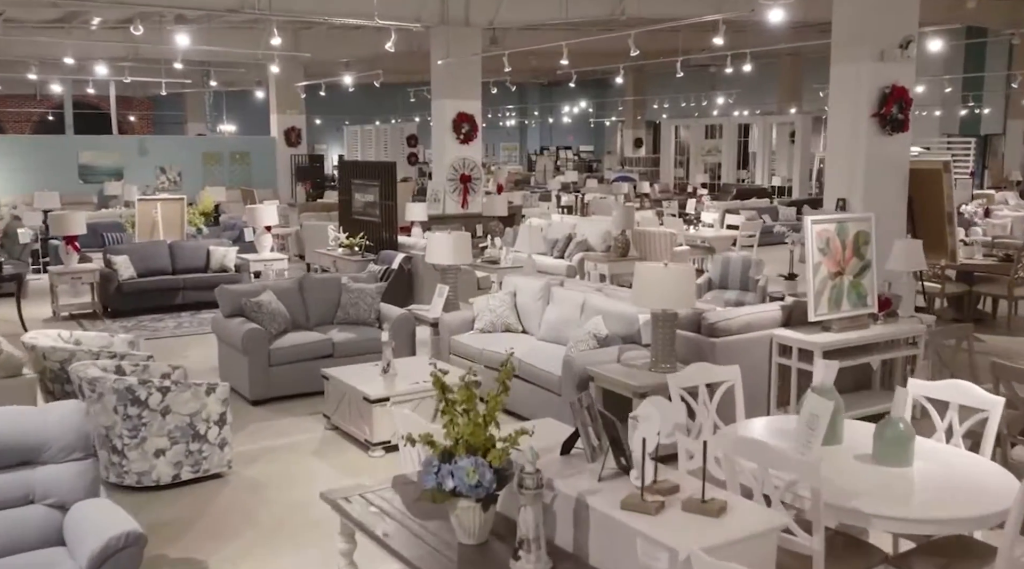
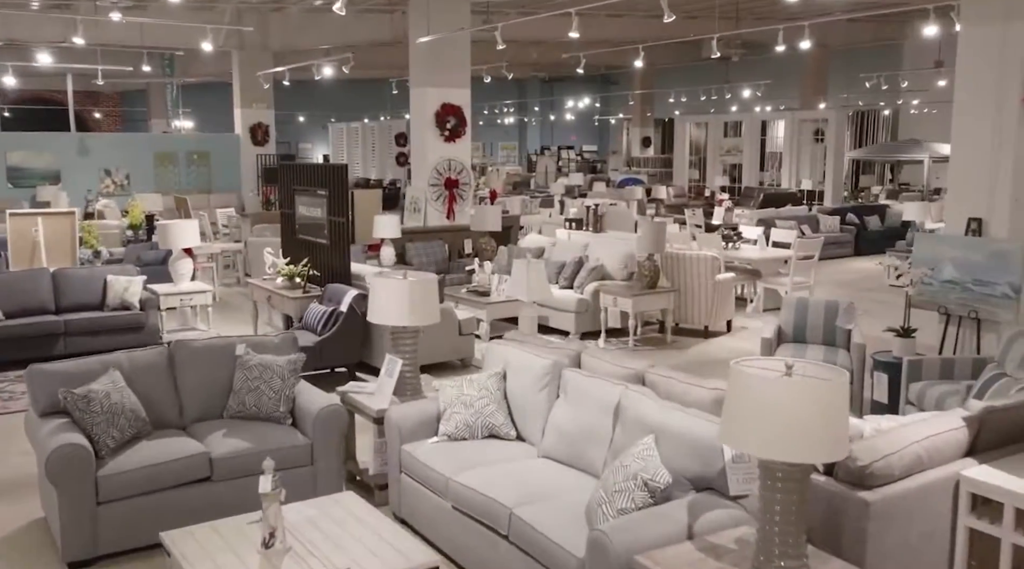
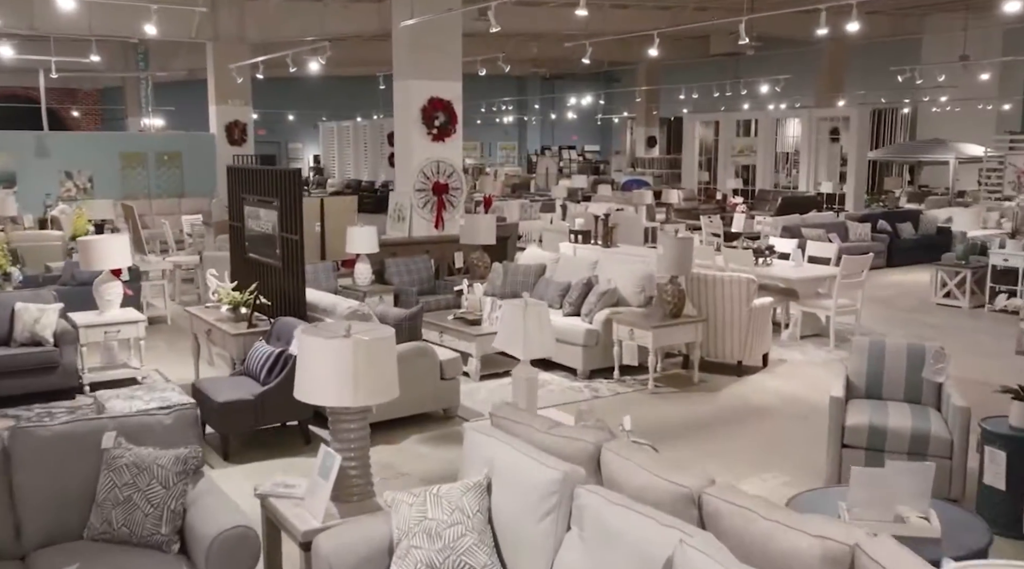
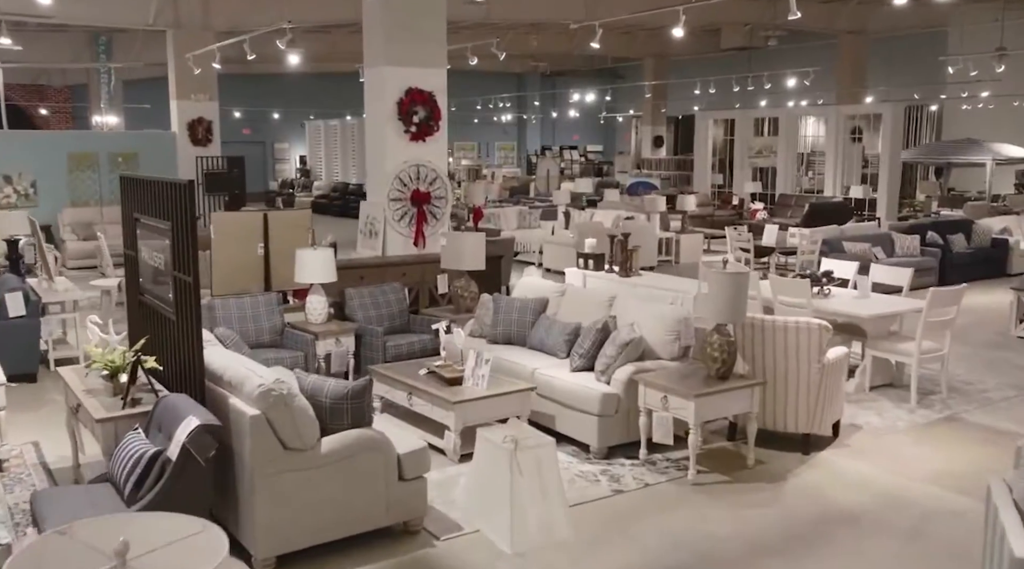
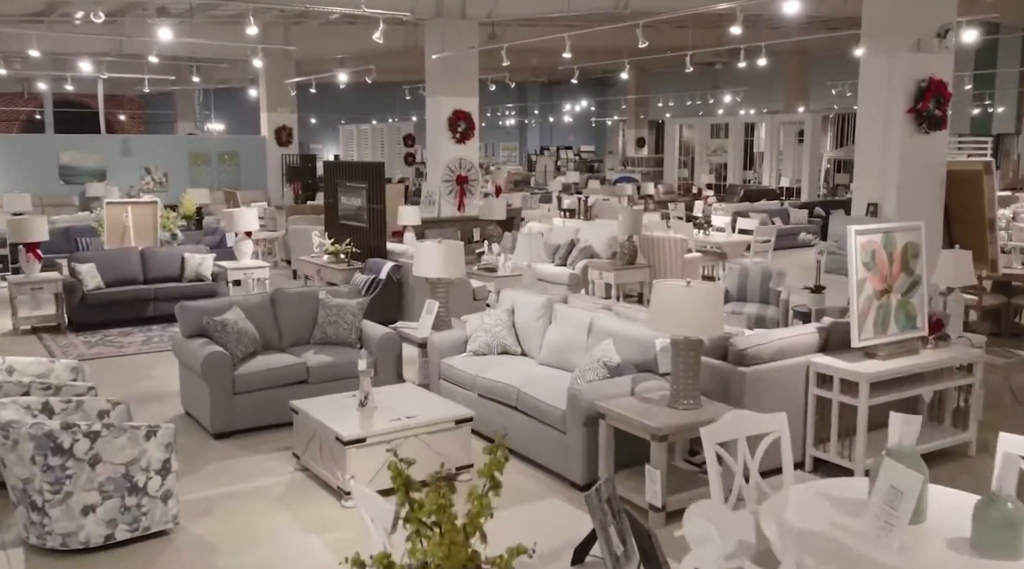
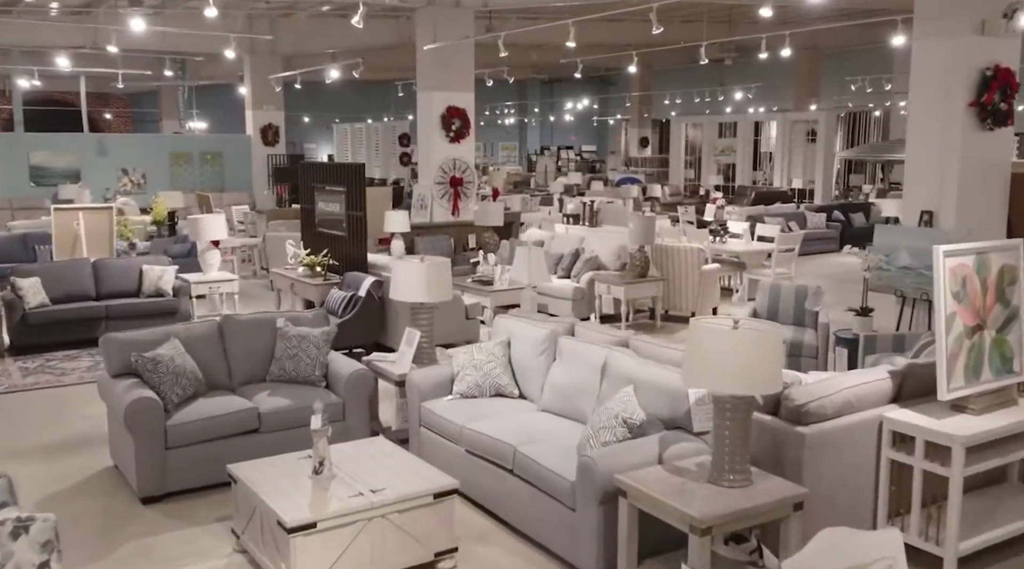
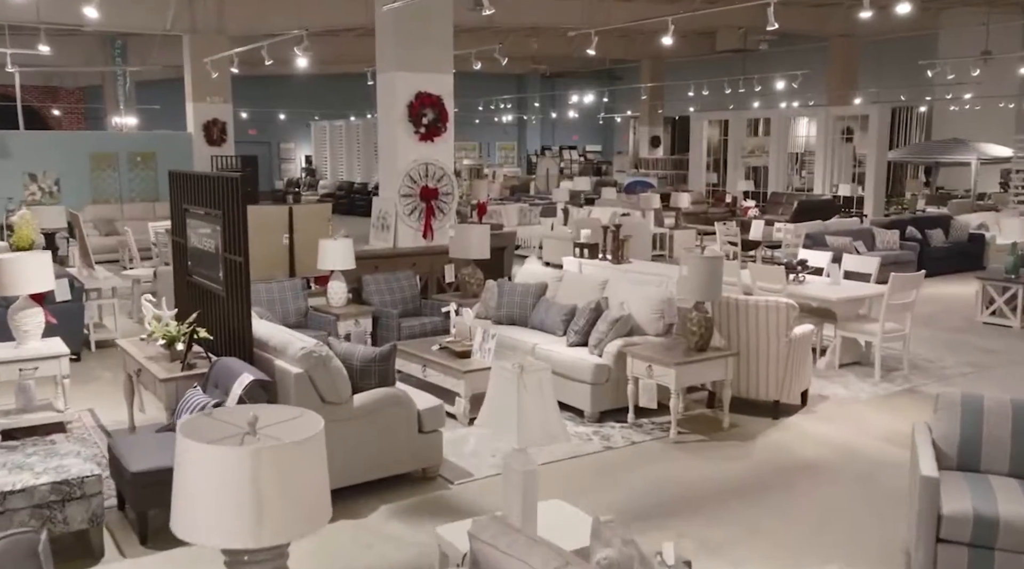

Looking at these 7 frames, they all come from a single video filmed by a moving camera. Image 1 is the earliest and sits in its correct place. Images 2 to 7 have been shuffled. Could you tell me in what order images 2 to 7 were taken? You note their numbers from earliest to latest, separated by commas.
5, 6, 2, 3, 7, 4
